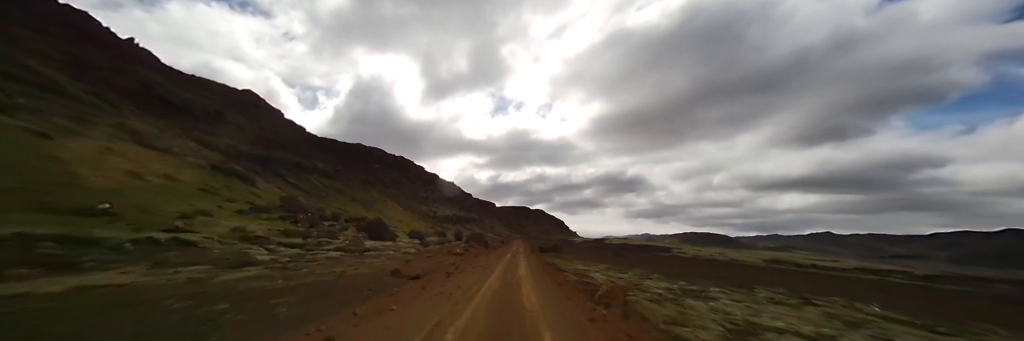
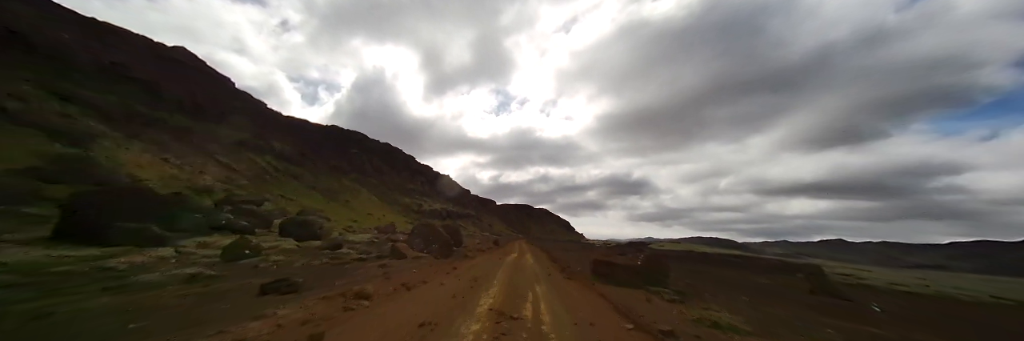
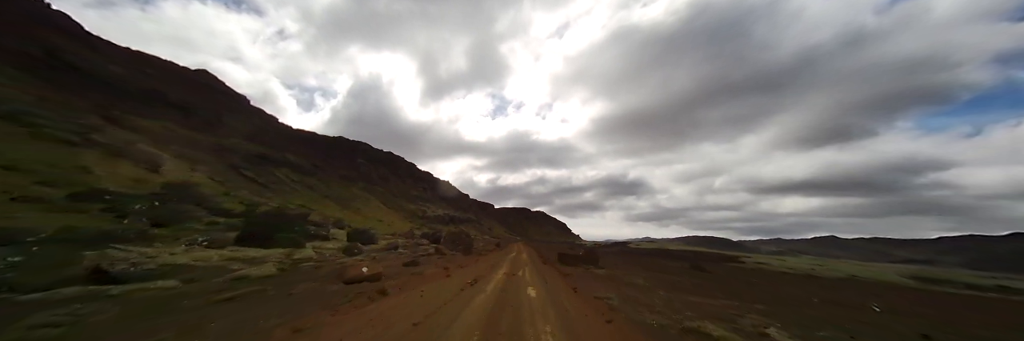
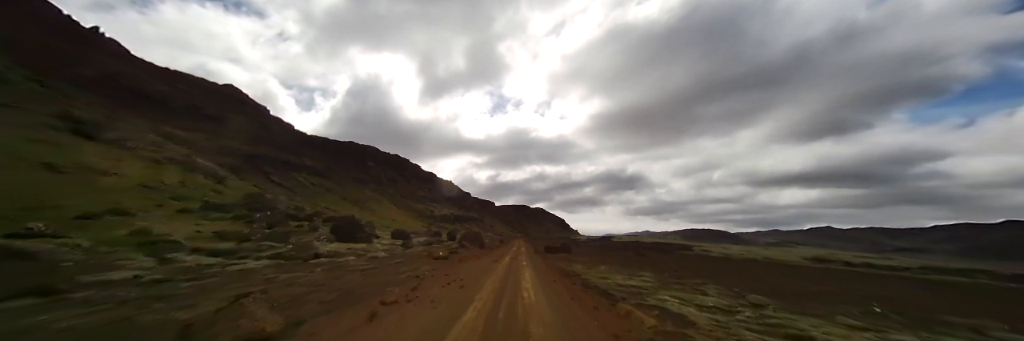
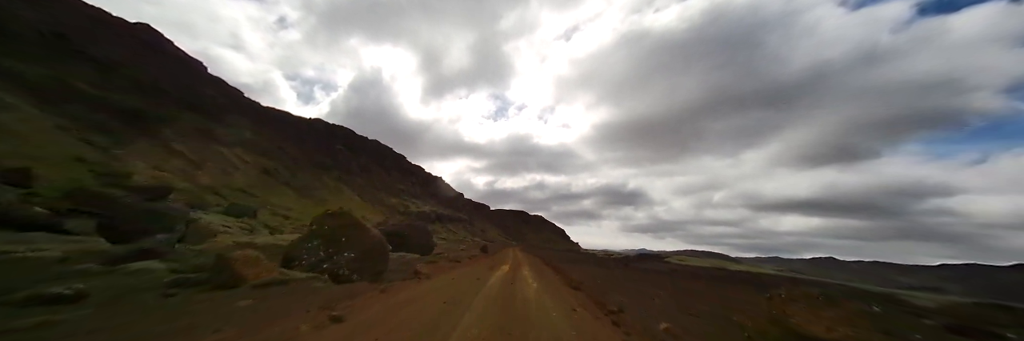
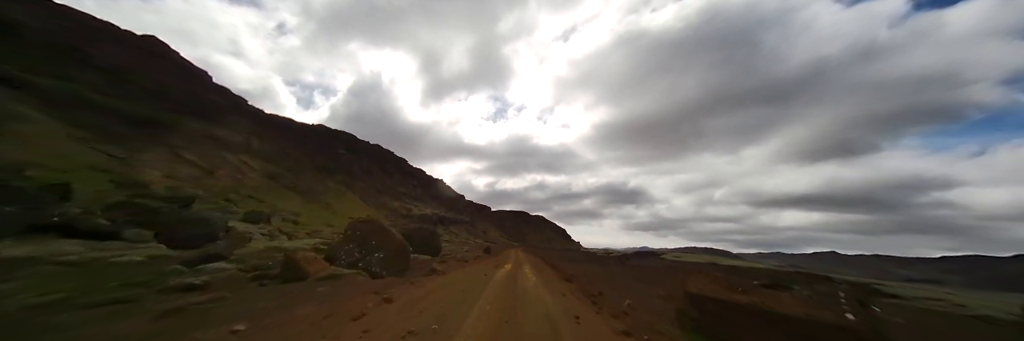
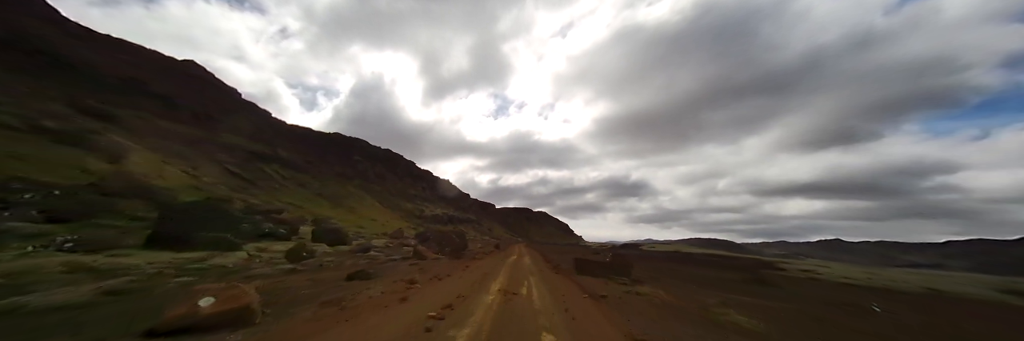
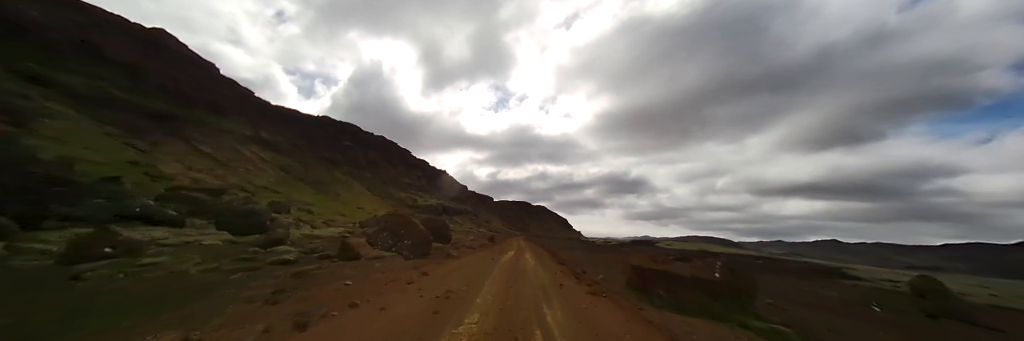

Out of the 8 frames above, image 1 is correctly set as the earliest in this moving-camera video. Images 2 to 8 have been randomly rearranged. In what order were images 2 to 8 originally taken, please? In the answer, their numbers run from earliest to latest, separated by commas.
4, 3, 7, 2, 8, 6, 5
